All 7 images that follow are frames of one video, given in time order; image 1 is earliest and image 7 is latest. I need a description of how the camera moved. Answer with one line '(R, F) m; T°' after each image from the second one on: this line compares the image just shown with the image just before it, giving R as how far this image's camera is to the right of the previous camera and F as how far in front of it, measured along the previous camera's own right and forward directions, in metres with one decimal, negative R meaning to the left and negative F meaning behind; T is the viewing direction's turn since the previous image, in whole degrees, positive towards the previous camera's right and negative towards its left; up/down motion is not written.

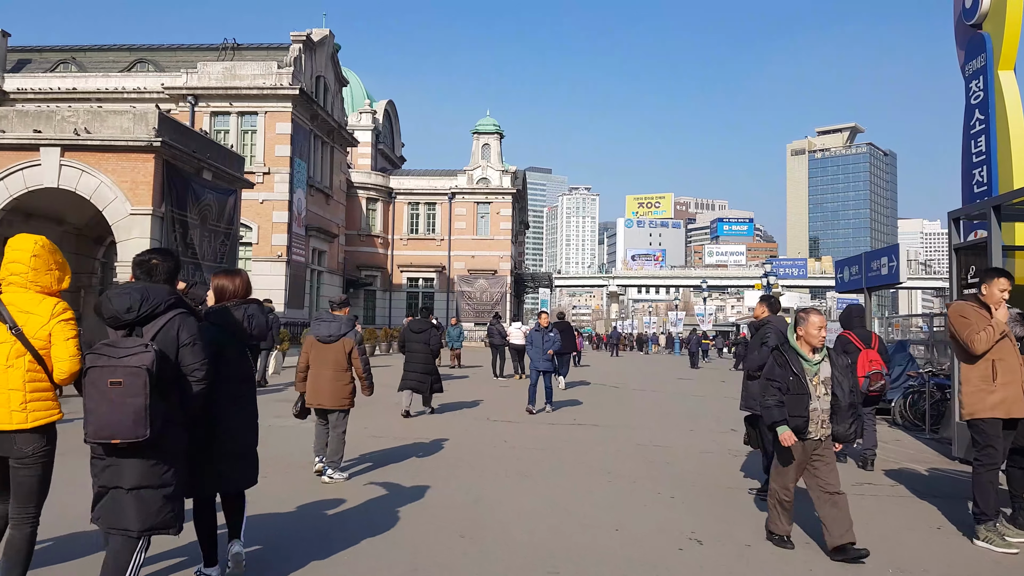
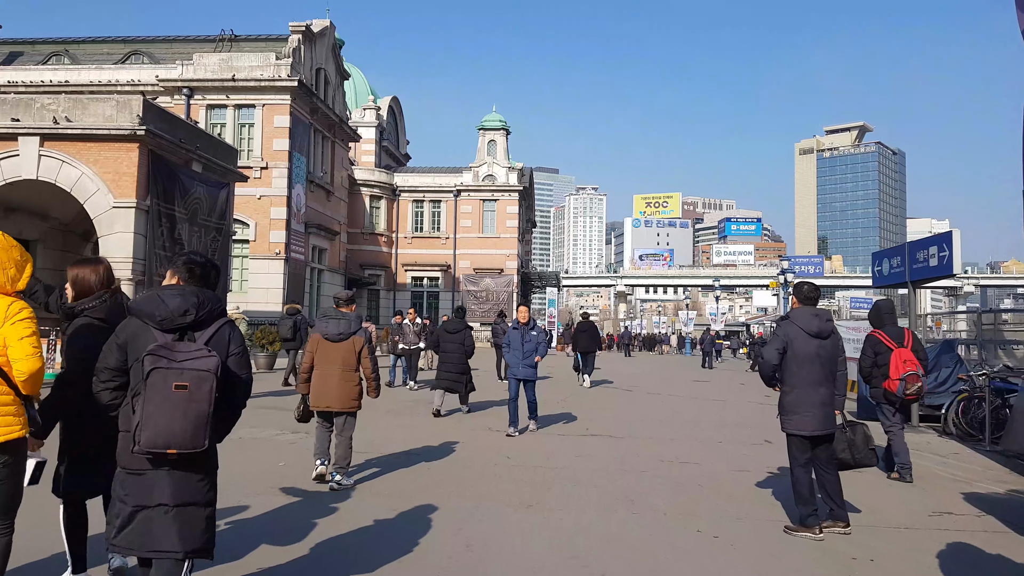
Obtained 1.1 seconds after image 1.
(0.0, +1.2) m; -1°
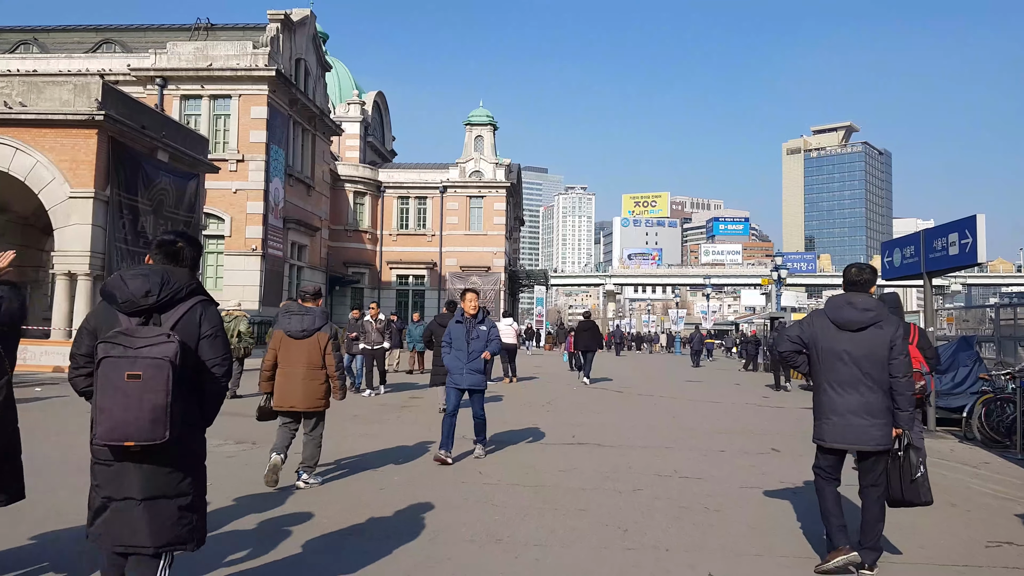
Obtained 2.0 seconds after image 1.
(+0.1, +1.0) m; +1°
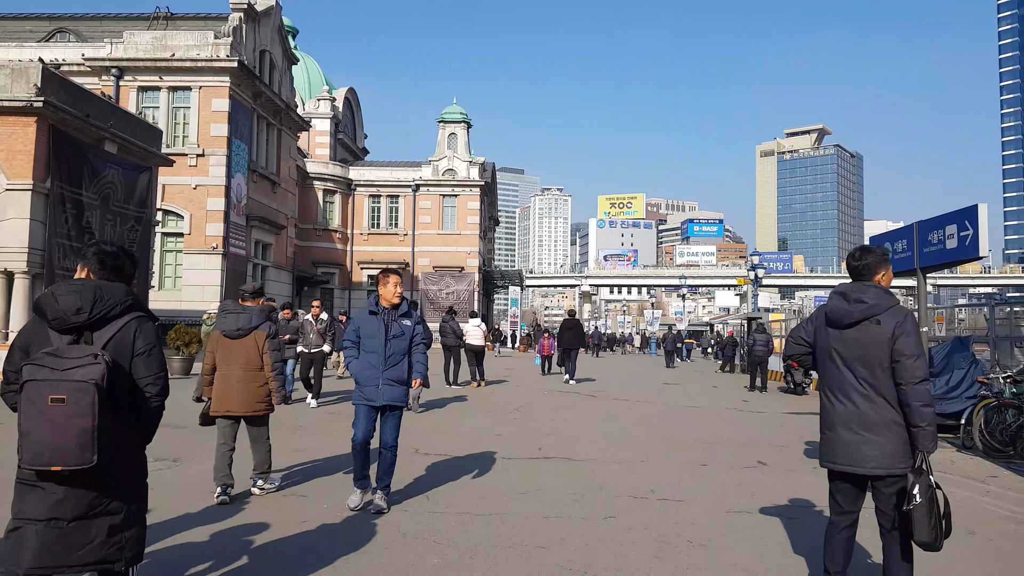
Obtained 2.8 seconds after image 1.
(+0.2, +0.9) m; +2°
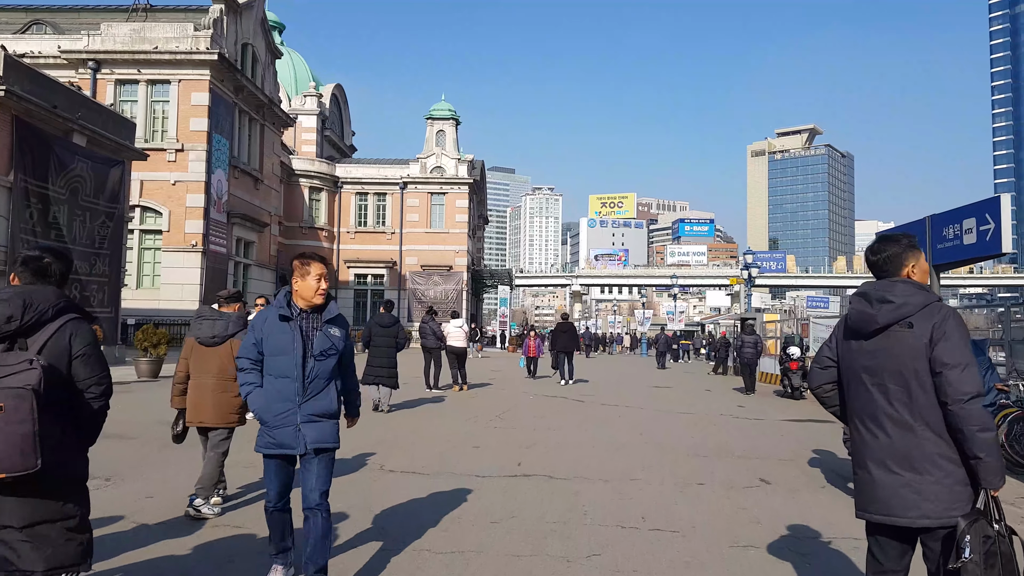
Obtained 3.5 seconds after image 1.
(+0.1, +0.7) m; +1°
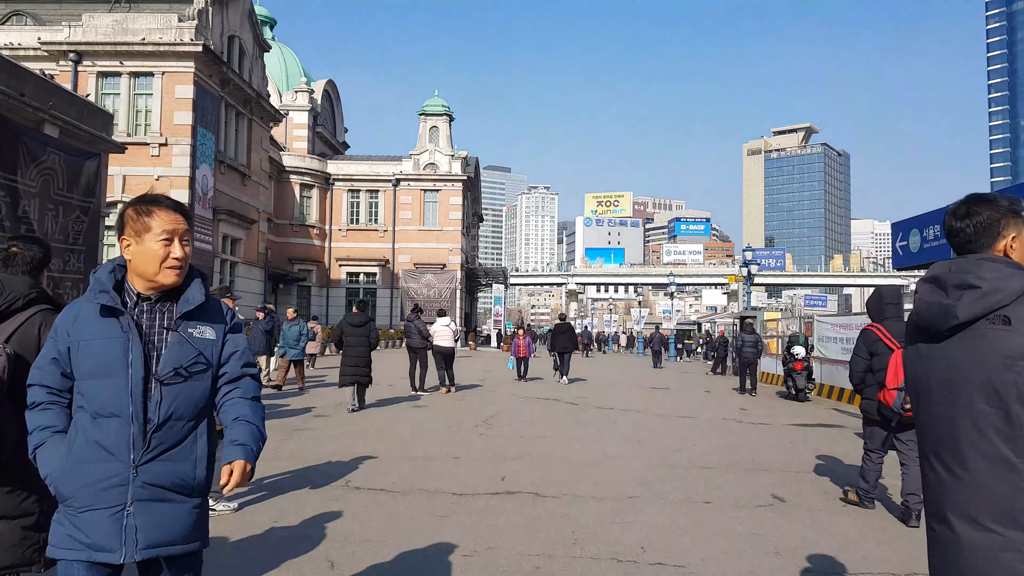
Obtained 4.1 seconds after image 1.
(+0.1, +0.7) m; 0°
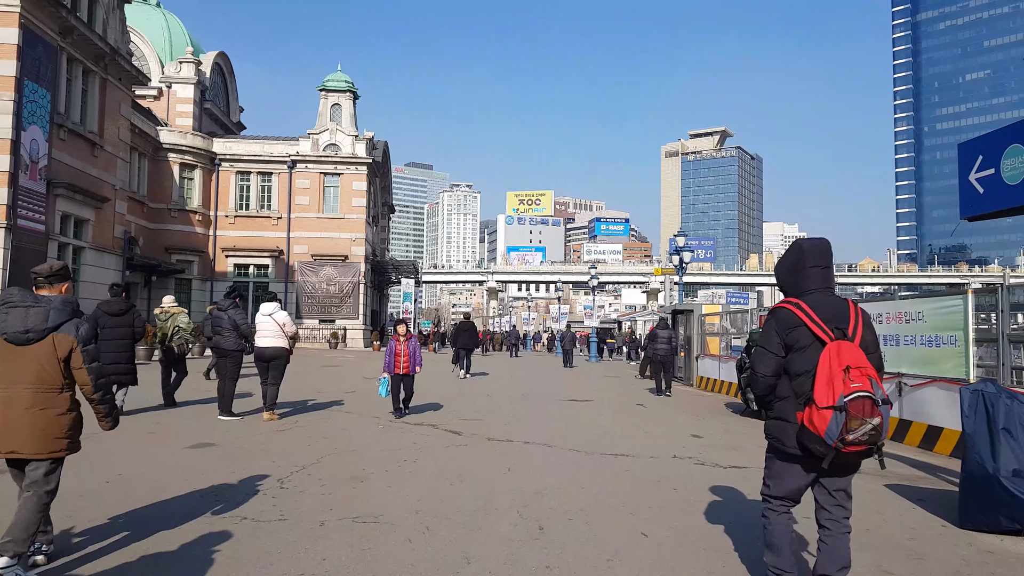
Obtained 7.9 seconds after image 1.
(+0.7, +3.7) m; +6°
